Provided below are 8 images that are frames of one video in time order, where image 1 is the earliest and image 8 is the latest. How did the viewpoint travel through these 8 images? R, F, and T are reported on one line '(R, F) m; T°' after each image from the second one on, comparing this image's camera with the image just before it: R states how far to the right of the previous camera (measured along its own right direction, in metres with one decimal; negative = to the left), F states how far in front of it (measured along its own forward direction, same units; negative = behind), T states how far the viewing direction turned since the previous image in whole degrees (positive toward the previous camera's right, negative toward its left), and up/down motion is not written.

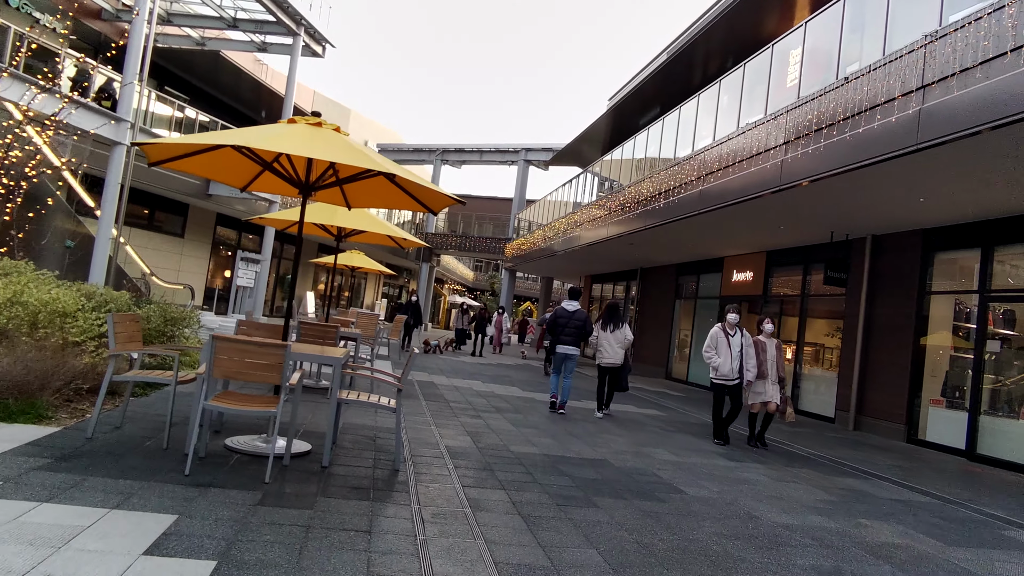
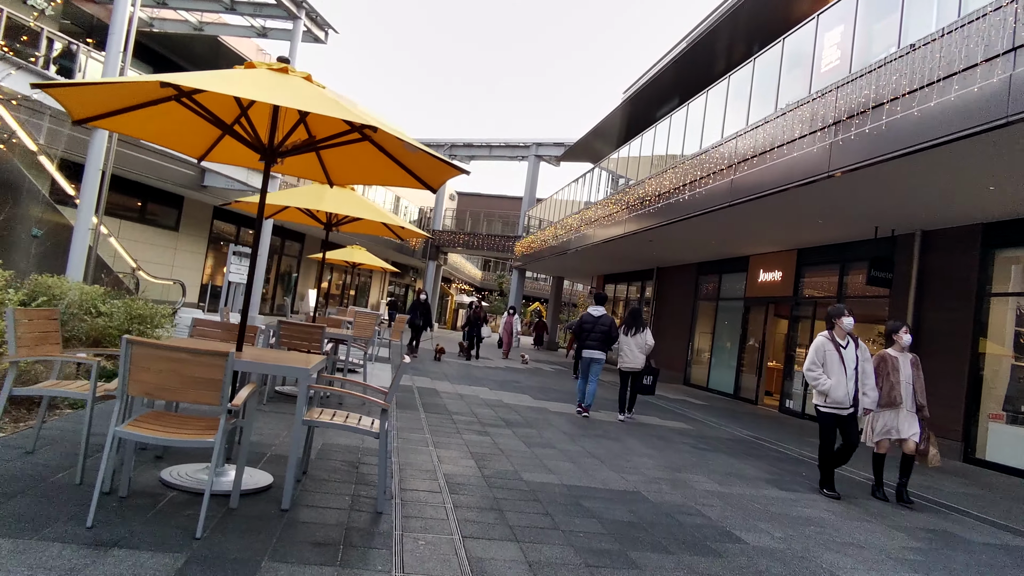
(0.0, +0.9) m; -1°
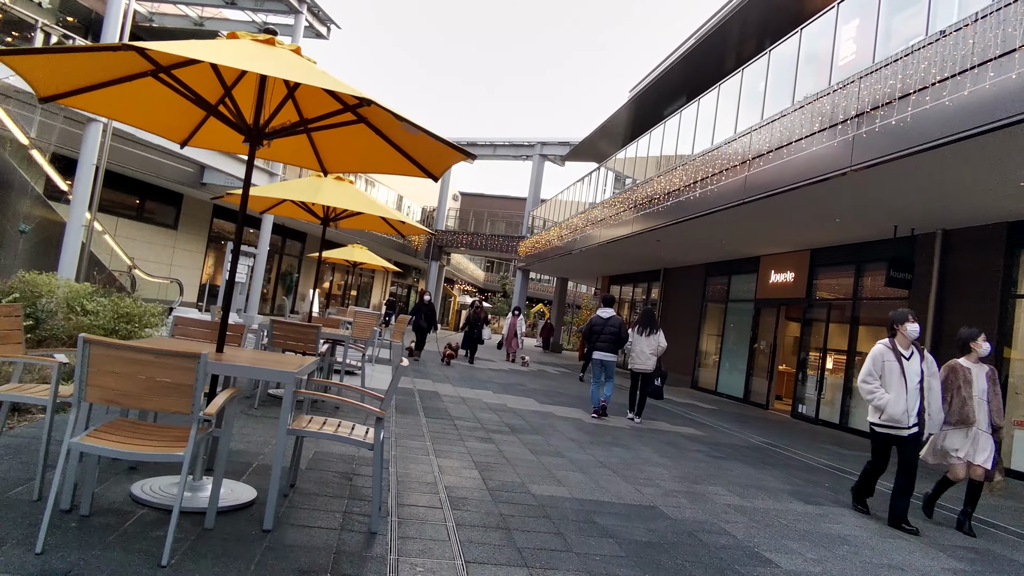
(0.0, +0.3) m; 0°
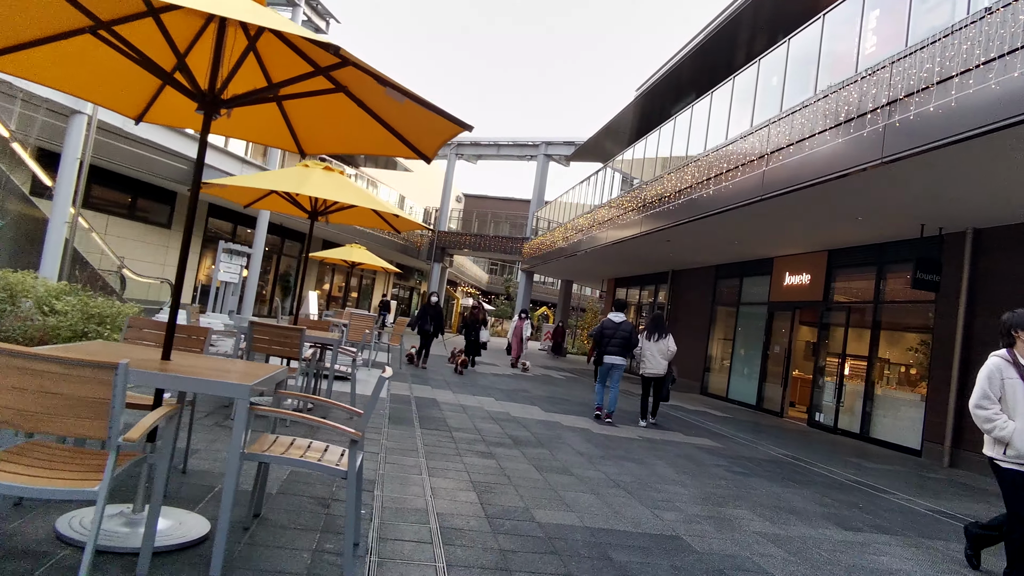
(0.0, +0.5) m; 0°
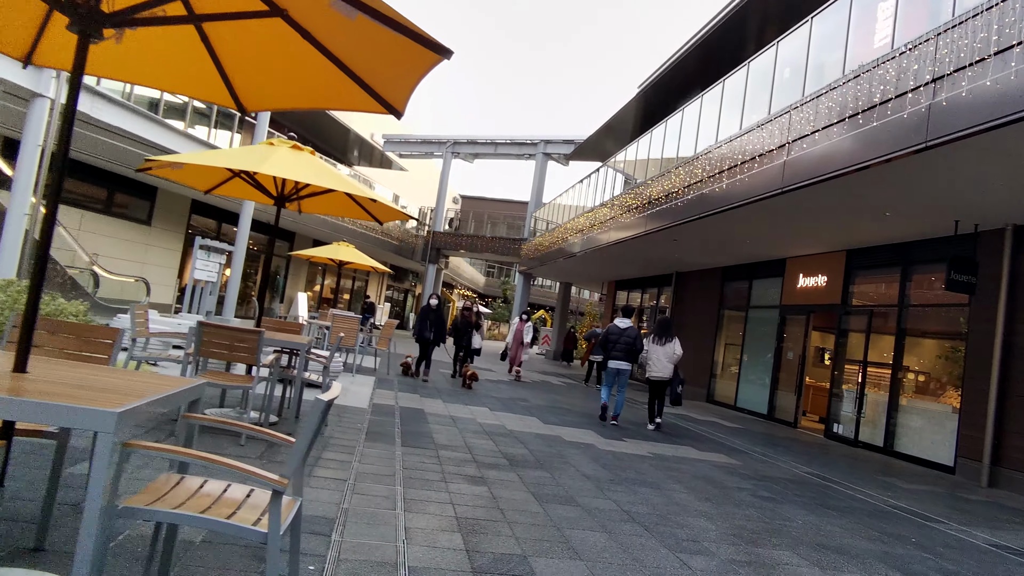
(0.0, +0.8) m; 0°
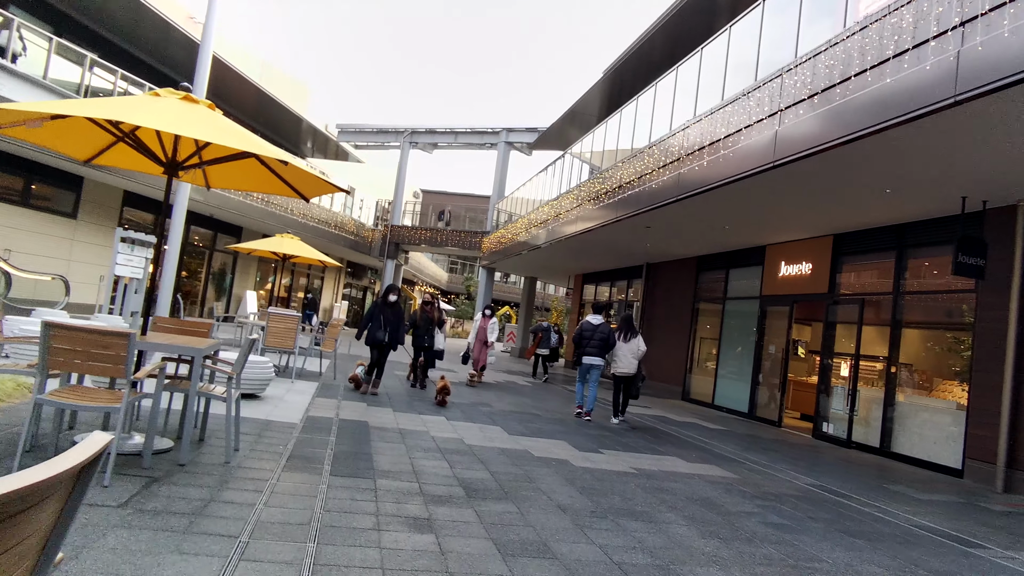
(+0.1, +1.0) m; +3°
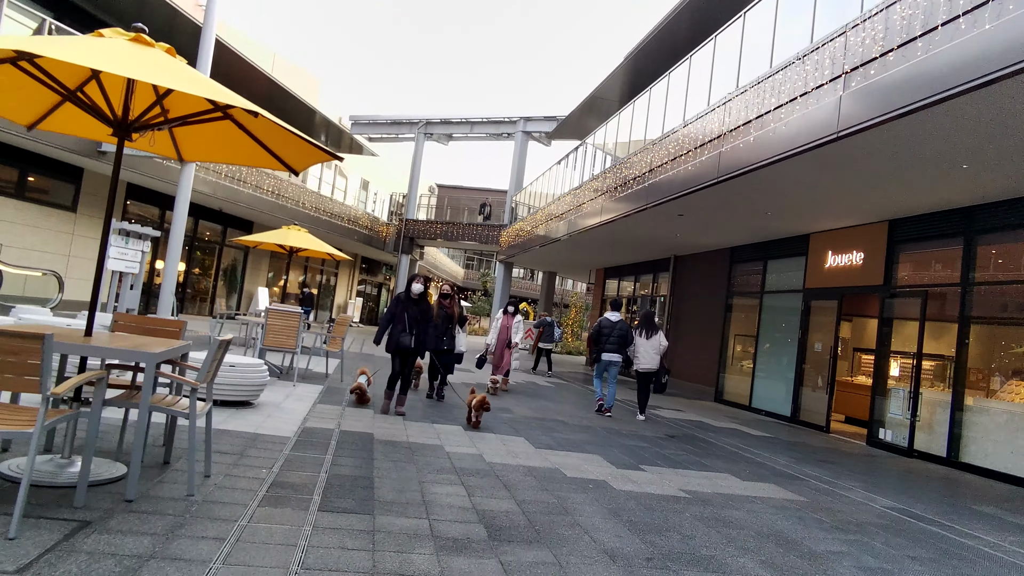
(-0.1, +0.8) m; -1°
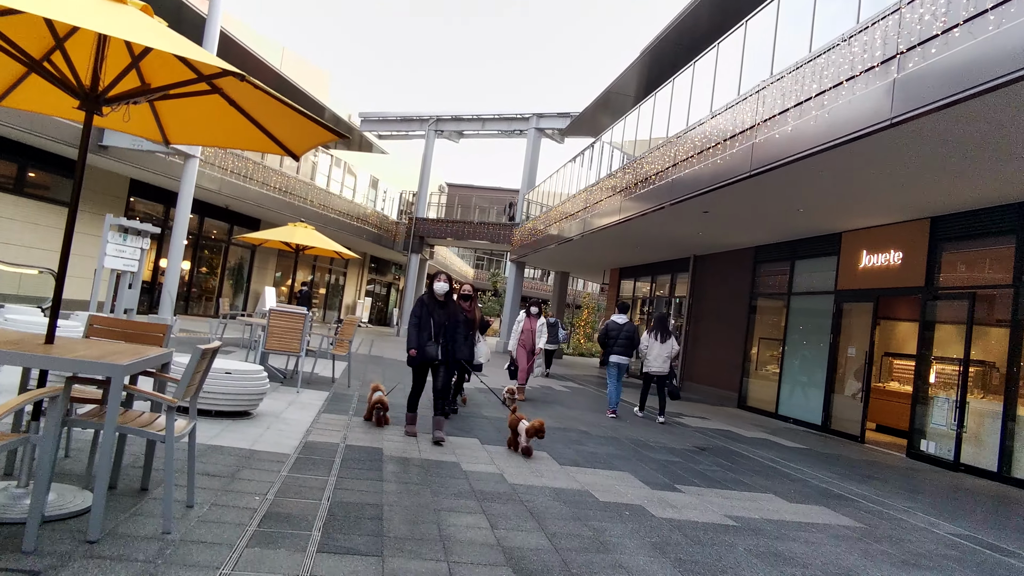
(-0.1, +0.5) m; -1°
